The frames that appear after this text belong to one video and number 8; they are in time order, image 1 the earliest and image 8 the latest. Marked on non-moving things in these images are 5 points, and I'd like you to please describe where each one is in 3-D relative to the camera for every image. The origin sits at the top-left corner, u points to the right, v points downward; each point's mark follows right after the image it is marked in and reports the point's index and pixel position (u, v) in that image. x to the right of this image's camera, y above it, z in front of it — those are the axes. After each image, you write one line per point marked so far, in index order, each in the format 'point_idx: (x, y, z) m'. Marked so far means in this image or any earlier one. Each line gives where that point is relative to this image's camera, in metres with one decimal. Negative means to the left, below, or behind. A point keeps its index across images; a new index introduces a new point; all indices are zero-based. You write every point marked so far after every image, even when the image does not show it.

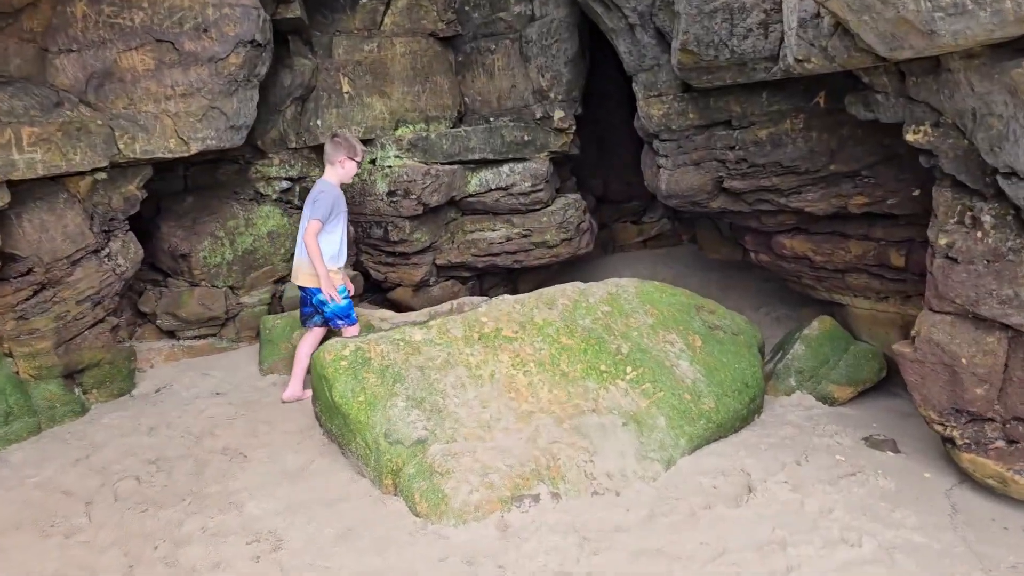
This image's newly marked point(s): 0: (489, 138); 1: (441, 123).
0: (-0.2, +1.0, +5.9) m
1: (-0.5, +1.2, +6.1) m
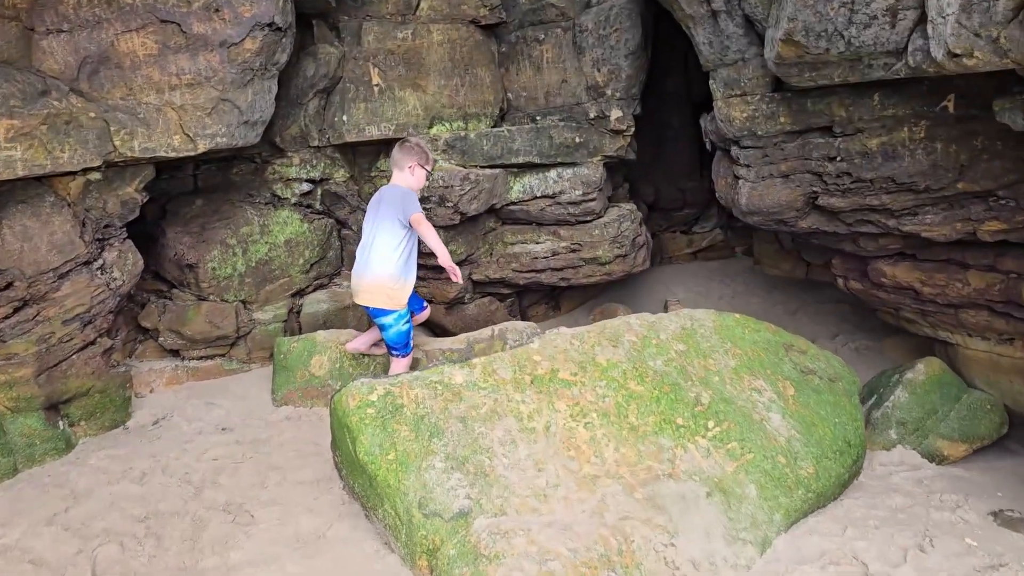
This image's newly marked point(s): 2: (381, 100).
0: (+0.2, +0.9, +5.3) m
1: (-0.2, +1.1, +5.5) m
2: (-0.8, +1.2, +5.2) m
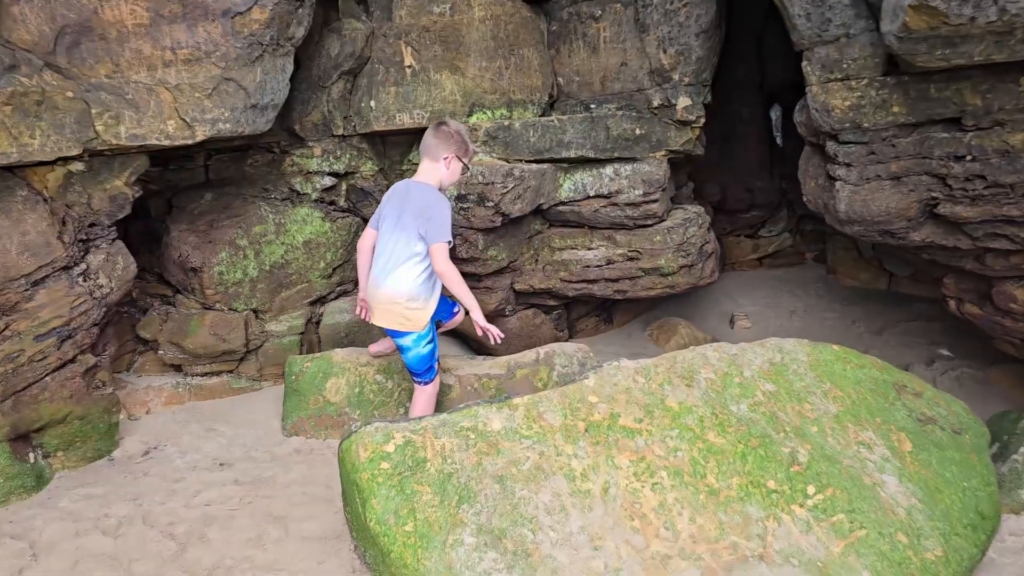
0: (+0.4, +0.9, +4.6) m
1: (+0.1, +1.0, +4.8) m
2: (-0.5, +1.1, +4.6) m
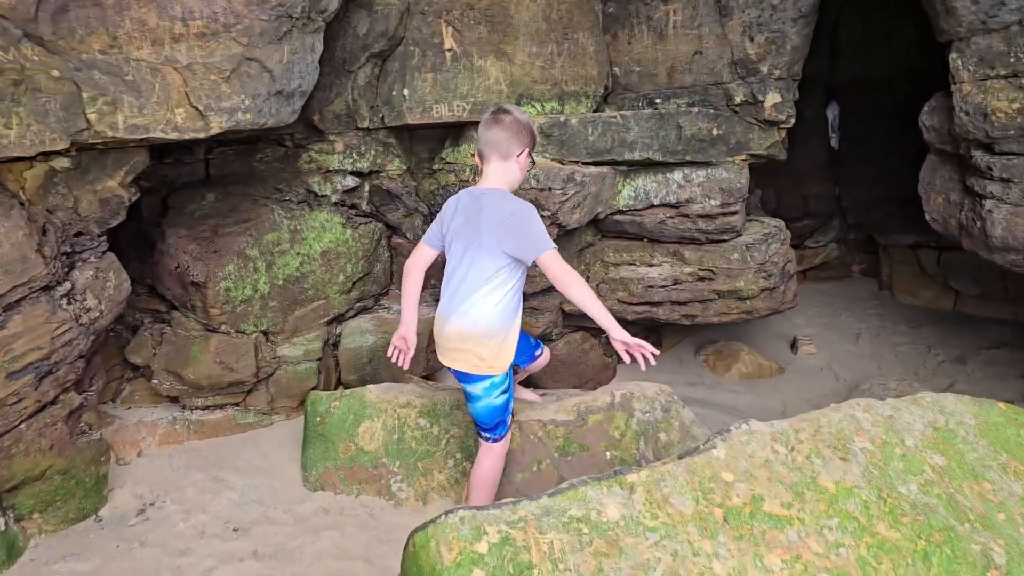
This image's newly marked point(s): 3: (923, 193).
0: (+0.7, +0.7, +4.0) m
1: (+0.3, +0.9, +4.2) m
2: (-0.3, +1.0, +4.0) m
3: (+2.1, +0.4, +3.9) m
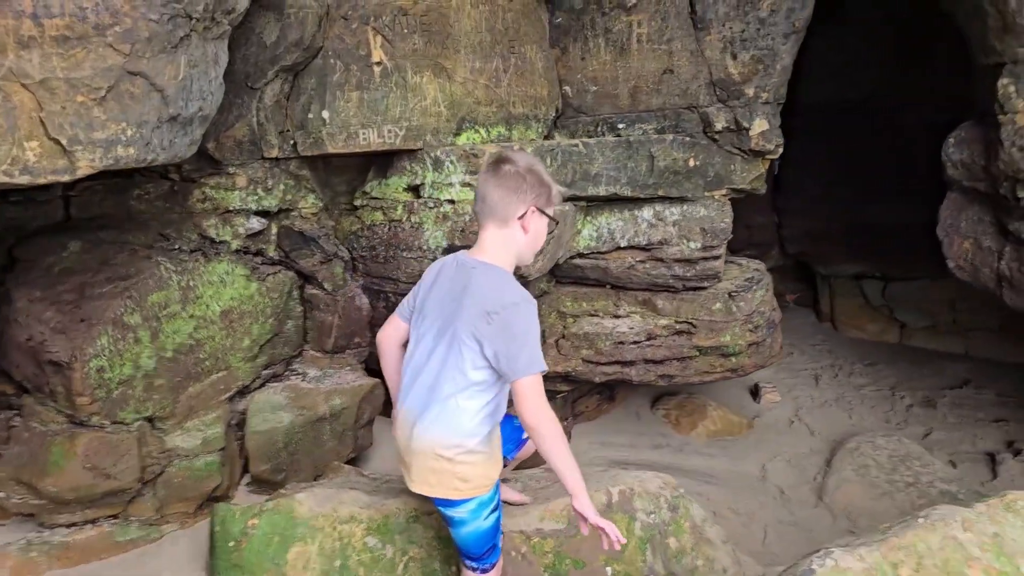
0: (+0.5, +0.5, +3.4) m
1: (+0.1, +0.7, +3.6) m
2: (-0.5, +0.8, +3.3) m
3: (+1.8, +0.2, +3.6) m
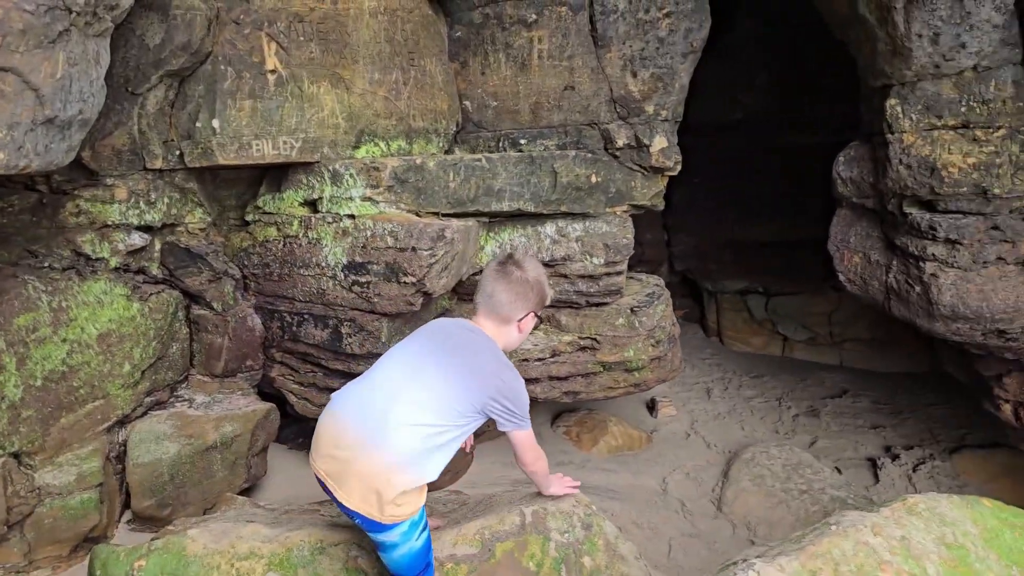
0: (+0.1, +0.4, +3.4) m
1: (-0.3, +0.6, +3.5) m
2: (-0.9, +0.7, +3.1) m
3: (+1.4, +0.1, +3.7) m
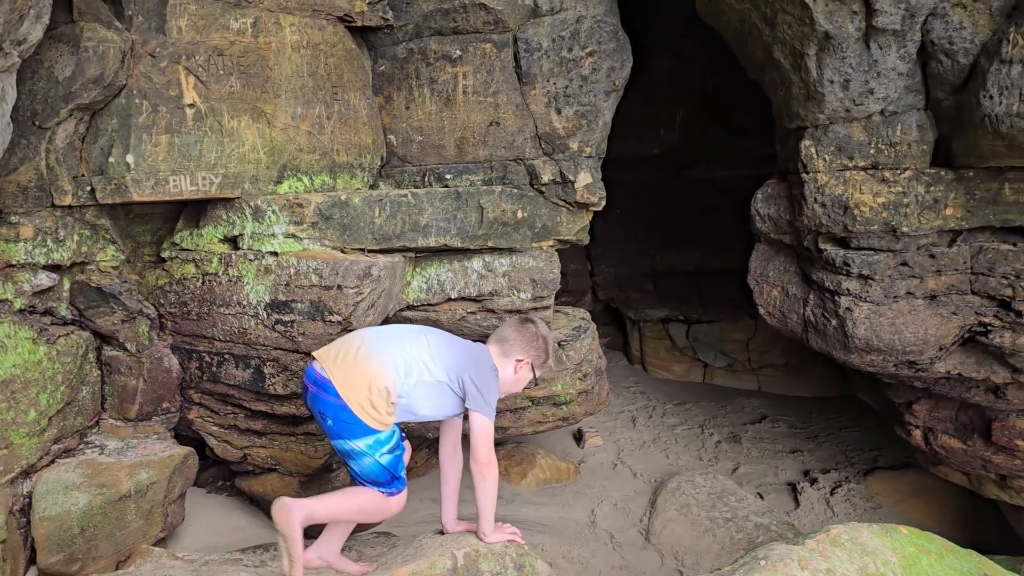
0: (-0.2, +0.3, +3.4) m
1: (-0.6, +0.5, +3.5) m
2: (-1.1, +0.6, +3.0) m
3: (+1.1, 0.0, +3.8) m
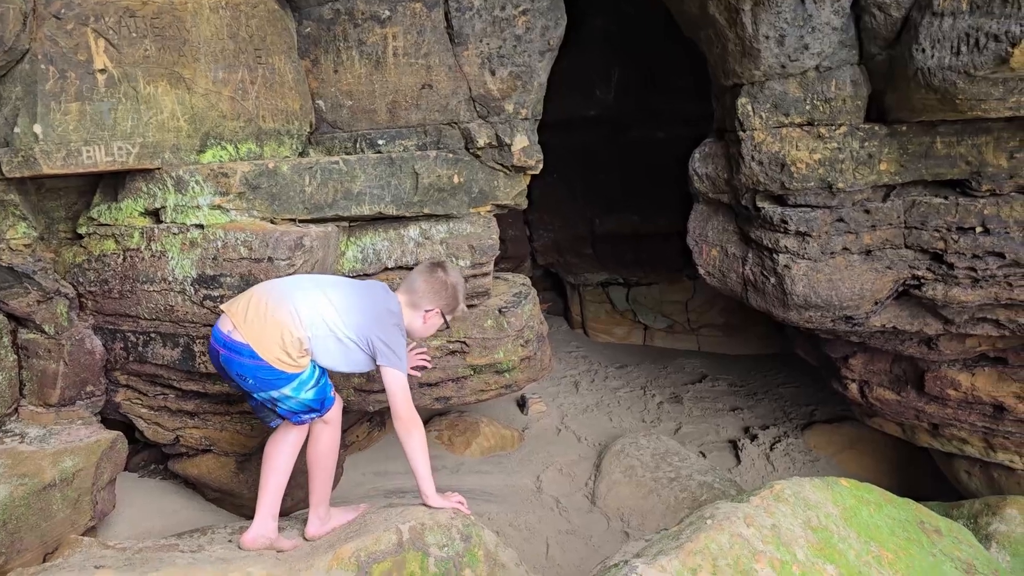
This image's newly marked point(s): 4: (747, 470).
0: (-0.5, +0.4, +3.3) m
1: (-0.9, +0.6, +3.3) m
2: (-1.4, +0.6, +2.9) m
3: (+0.8, +0.2, +3.8) m
4: (+1.1, -0.9, +4.0) m
